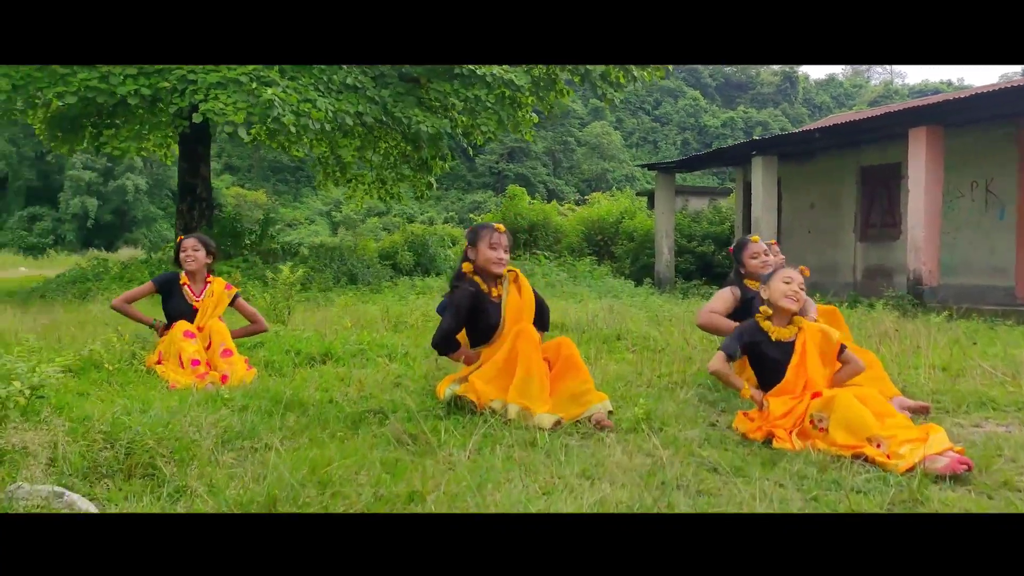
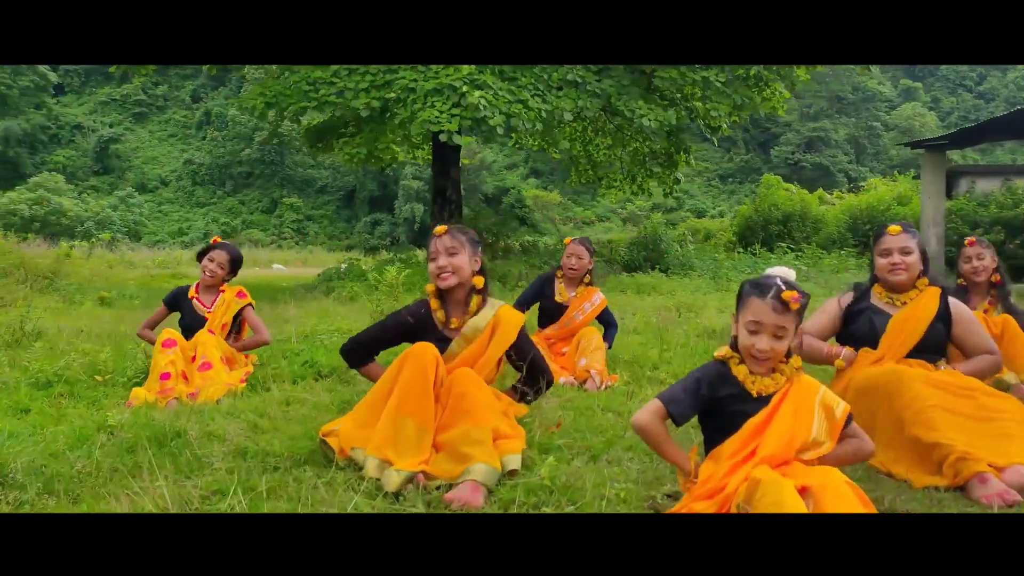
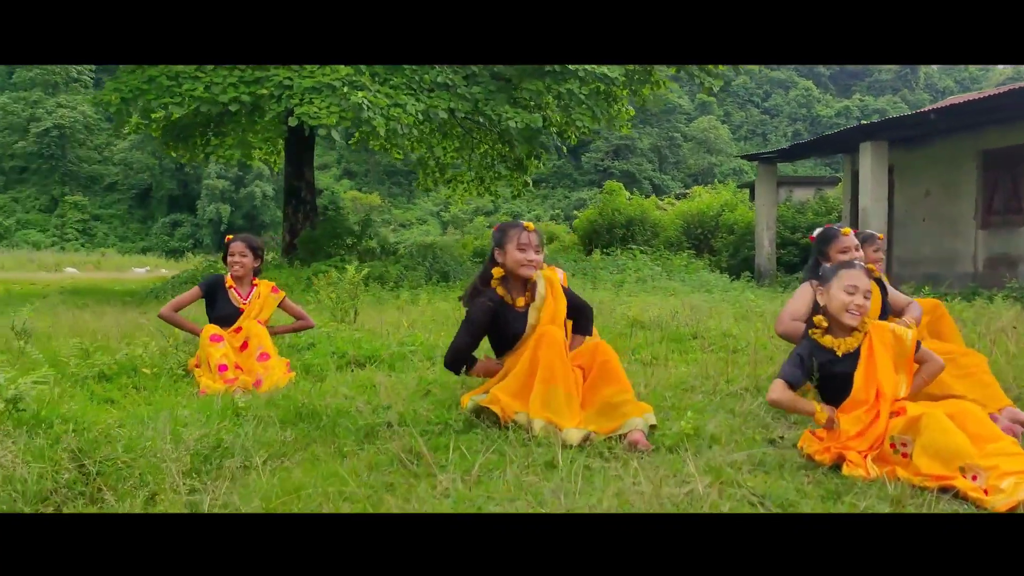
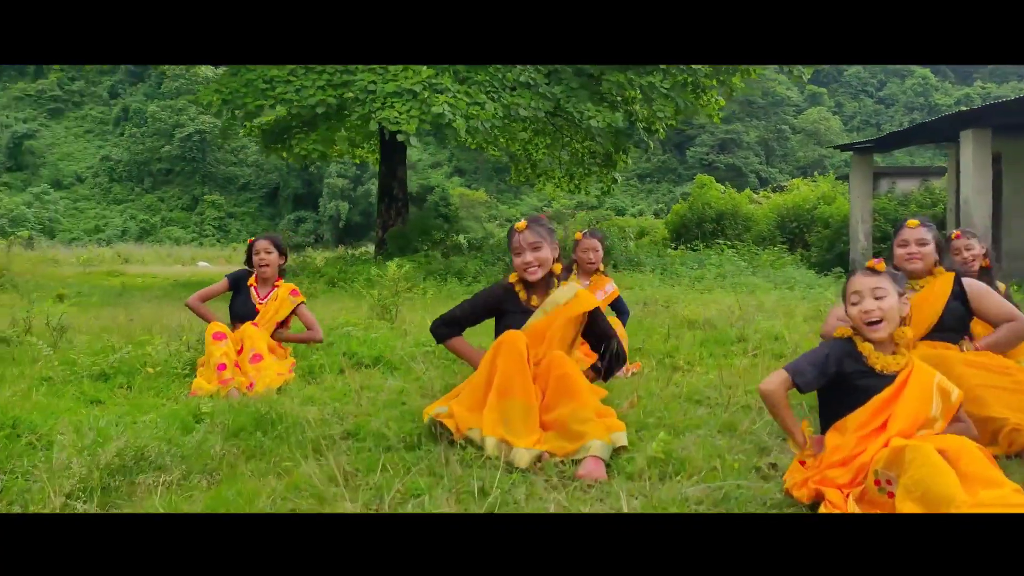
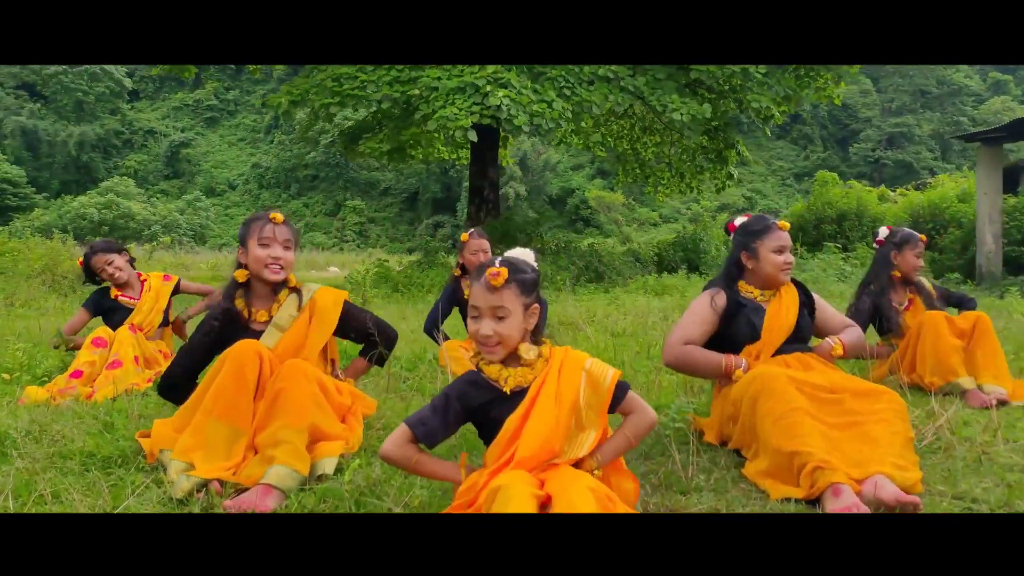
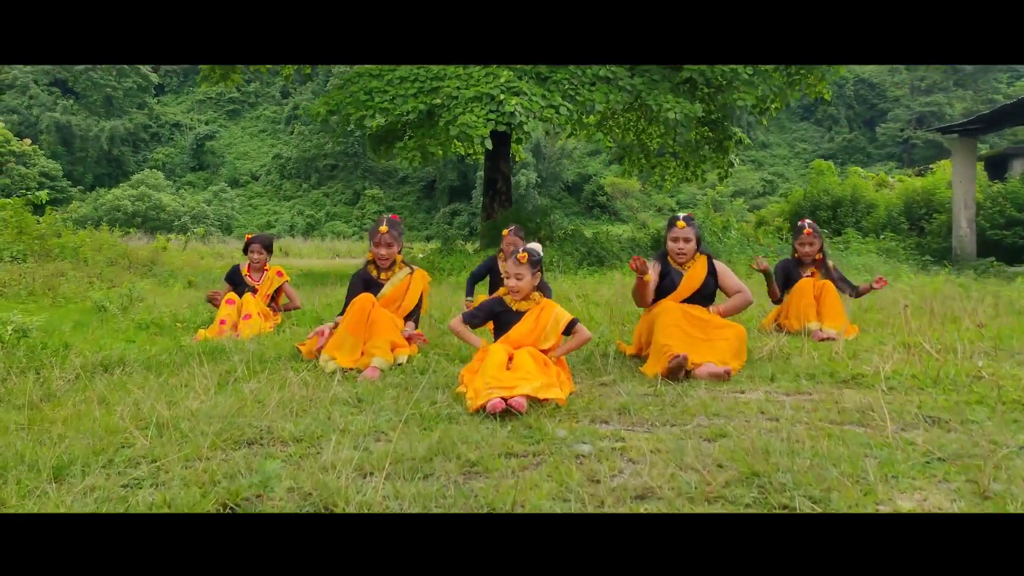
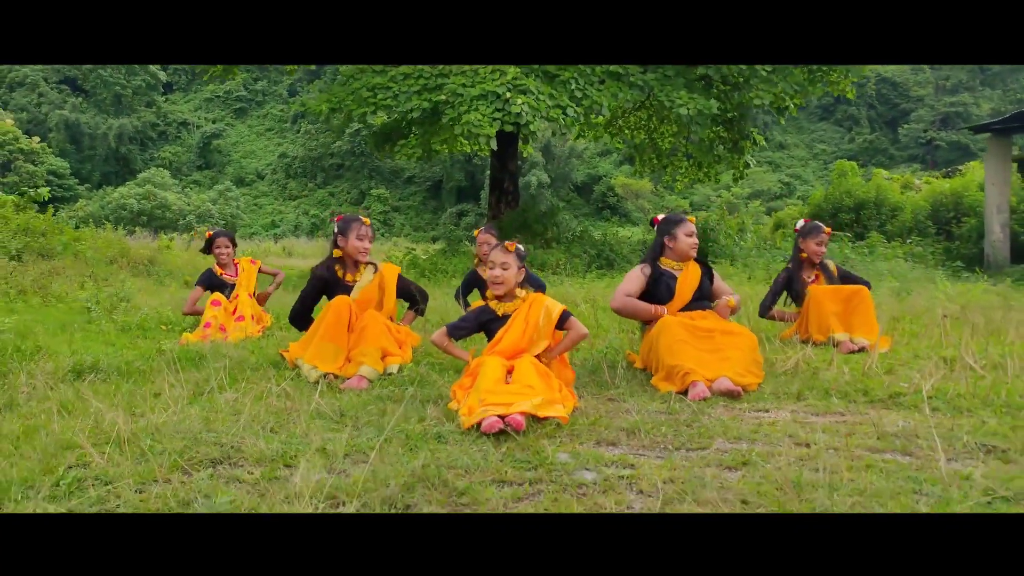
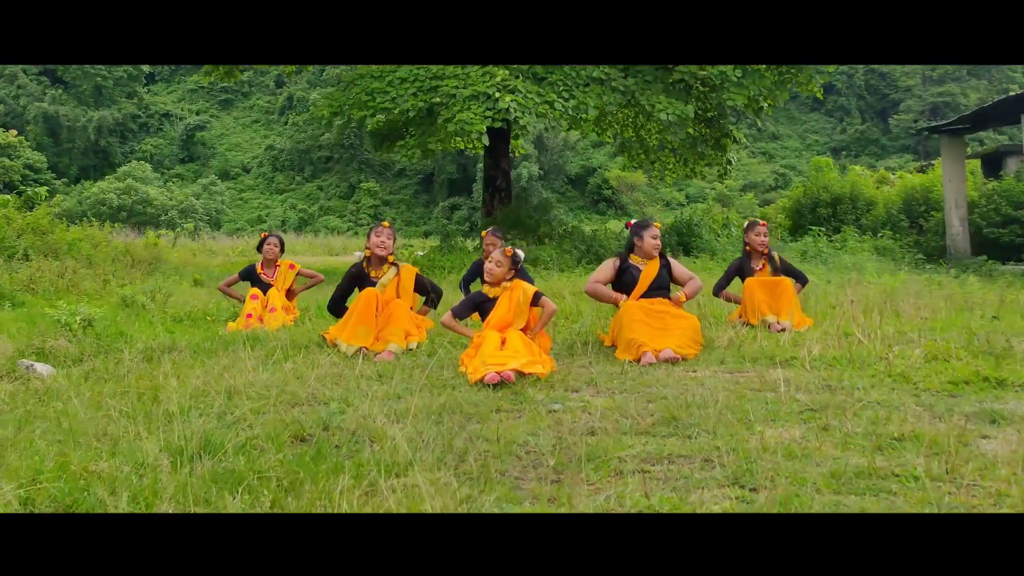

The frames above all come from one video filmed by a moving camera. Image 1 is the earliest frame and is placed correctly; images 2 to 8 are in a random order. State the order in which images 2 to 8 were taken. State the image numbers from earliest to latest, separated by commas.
3, 4, 2, 5, 7, 8, 6
